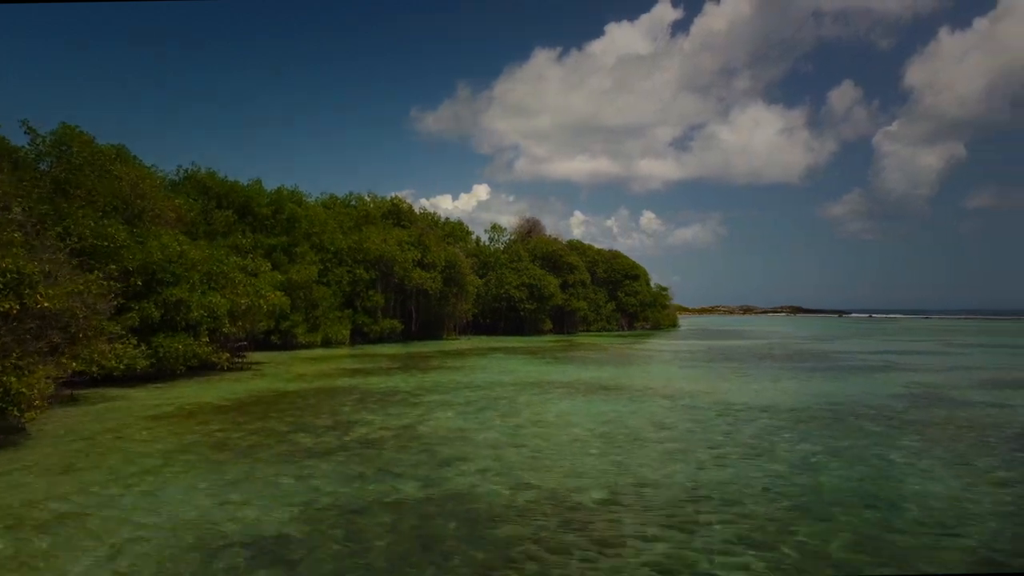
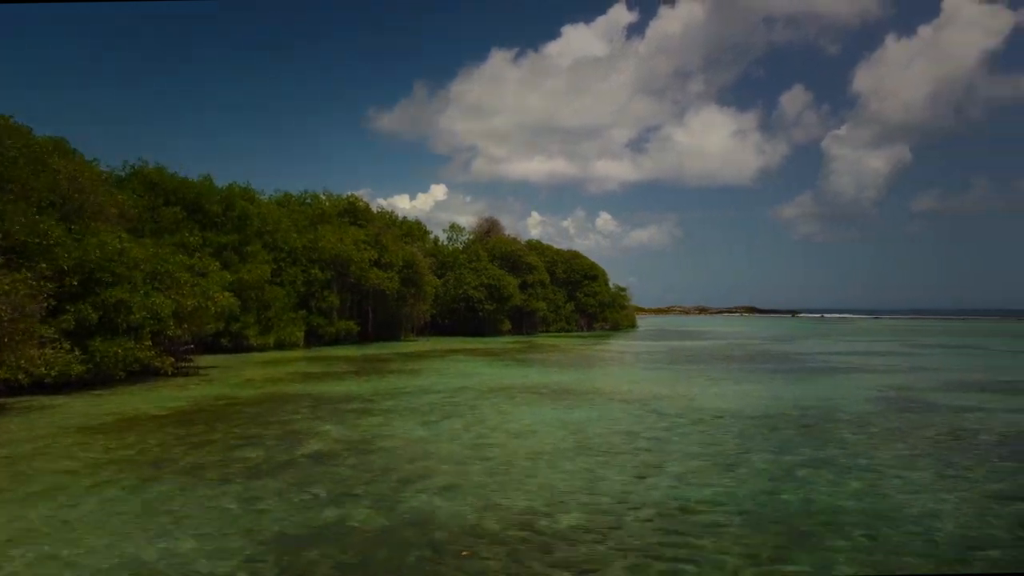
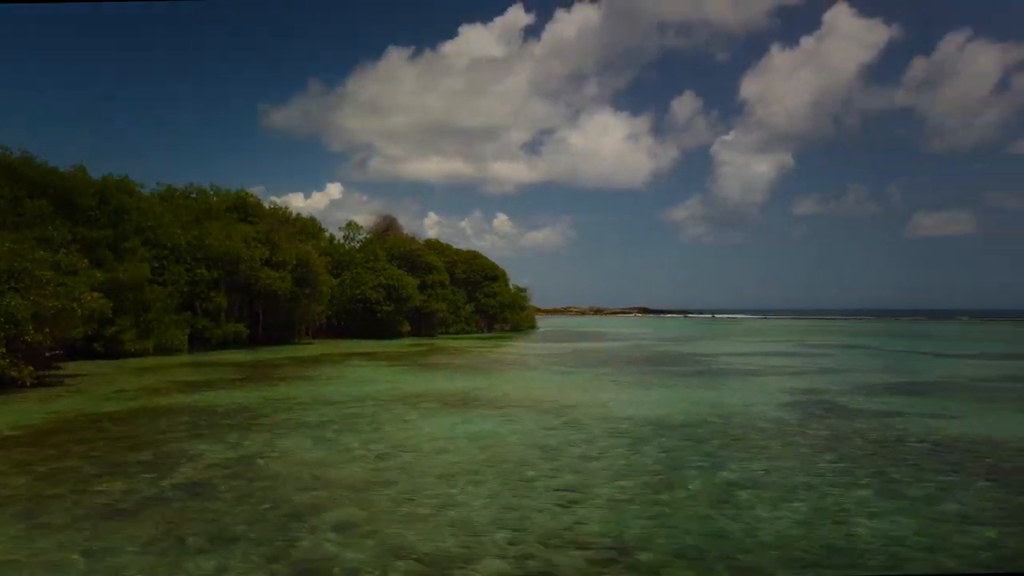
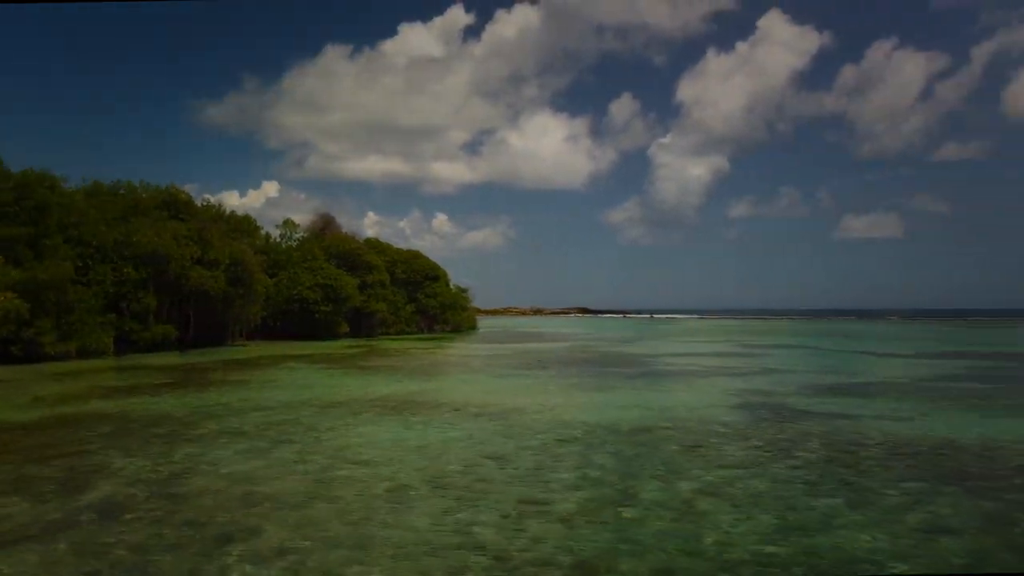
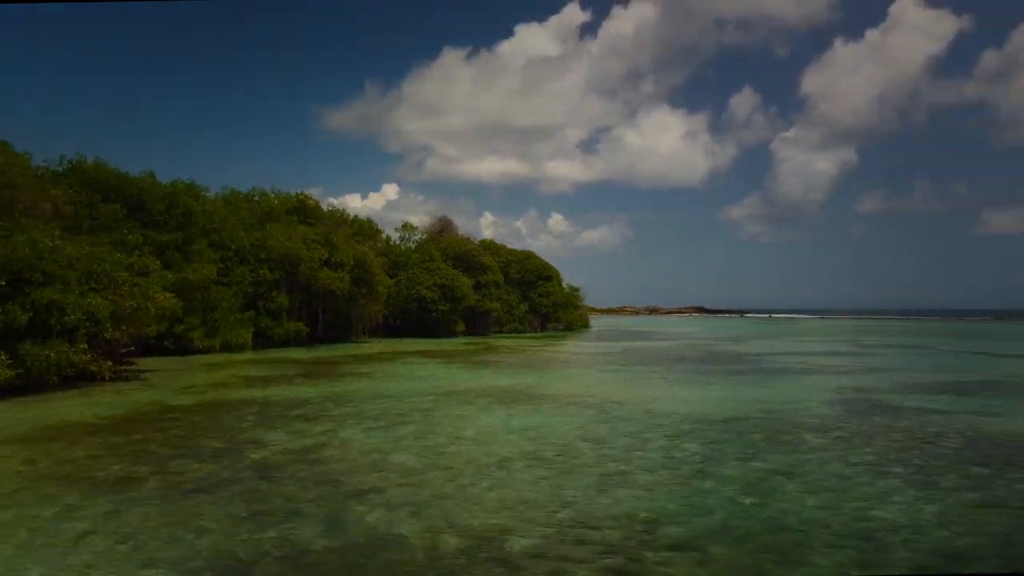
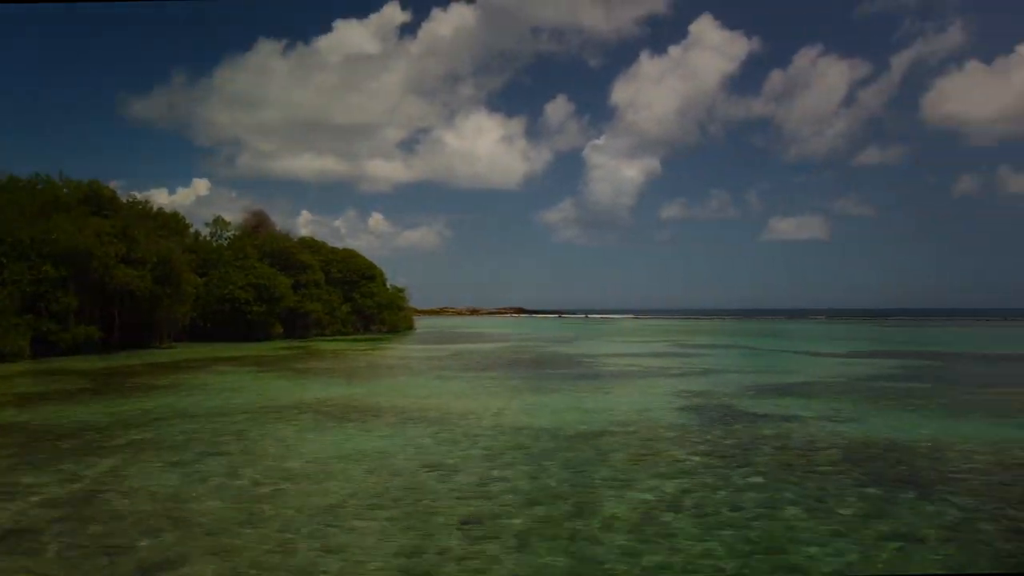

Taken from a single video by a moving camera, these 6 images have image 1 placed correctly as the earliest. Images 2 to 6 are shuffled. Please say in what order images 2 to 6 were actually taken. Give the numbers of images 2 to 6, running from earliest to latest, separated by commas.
2, 5, 3, 4, 6
